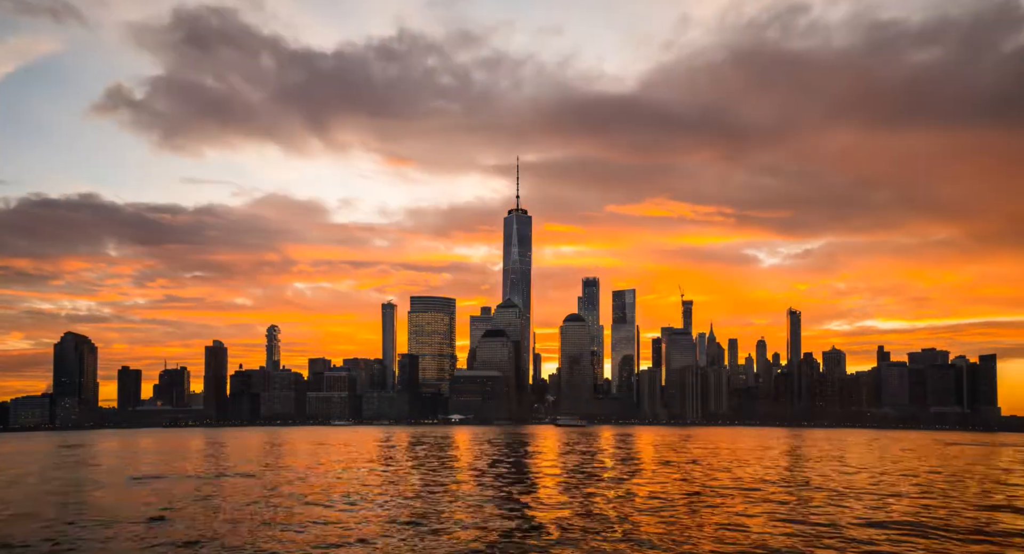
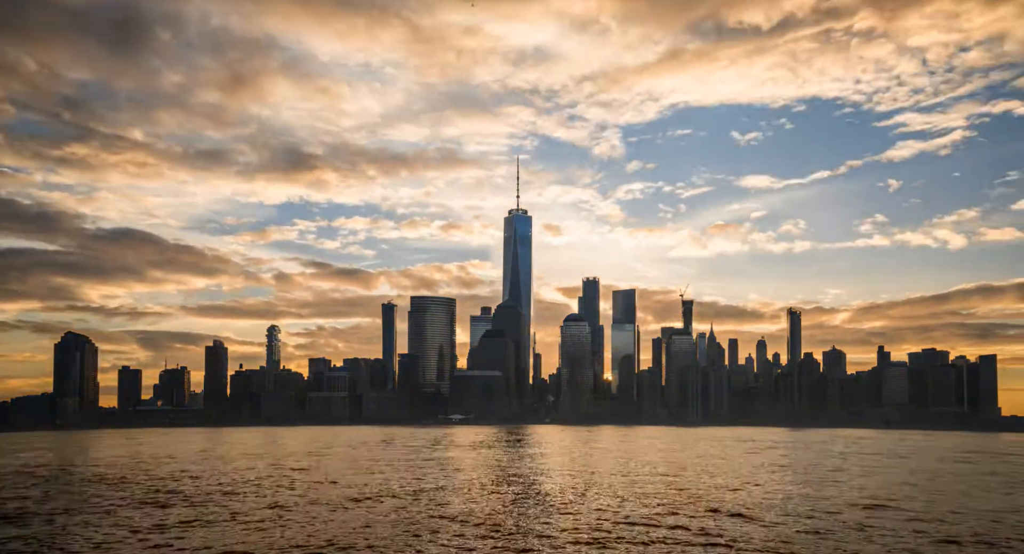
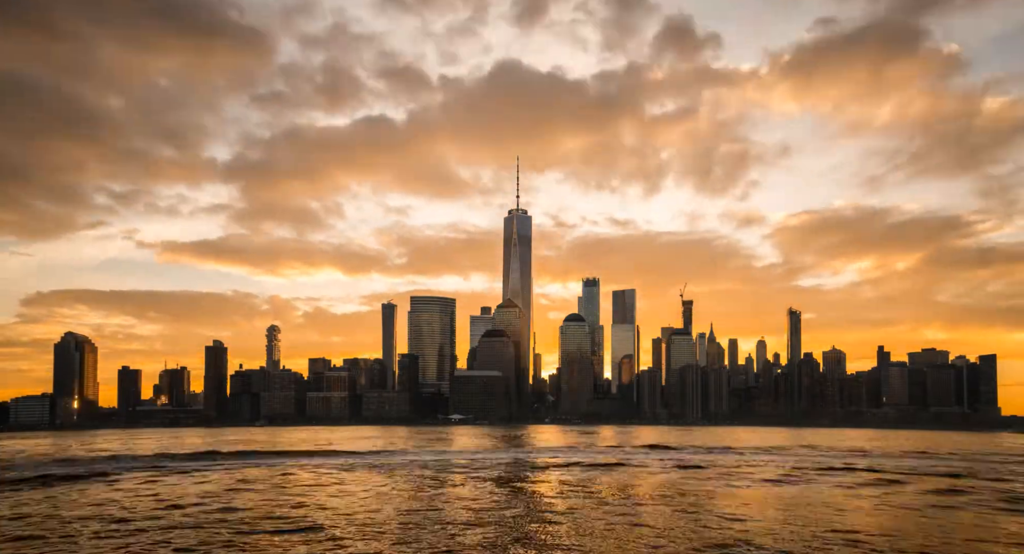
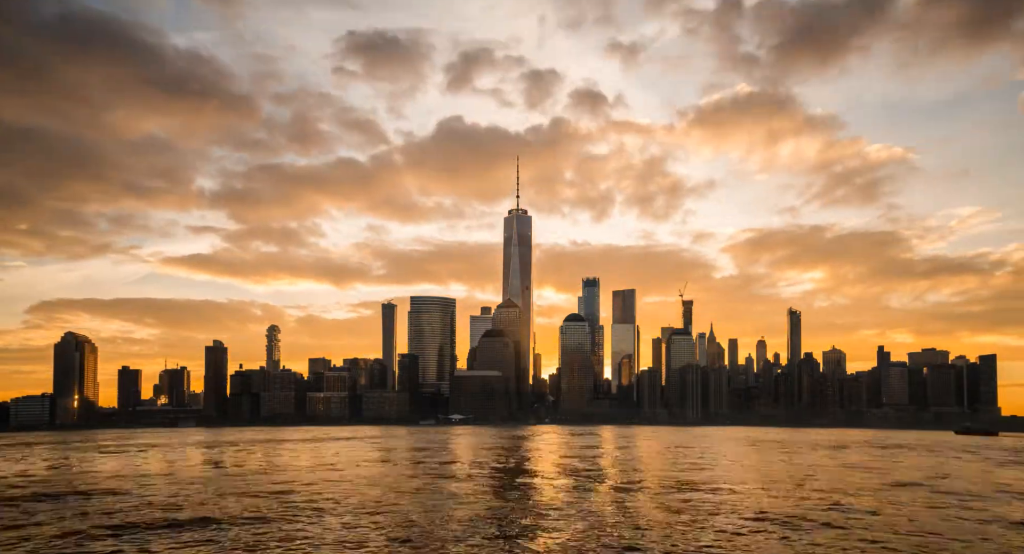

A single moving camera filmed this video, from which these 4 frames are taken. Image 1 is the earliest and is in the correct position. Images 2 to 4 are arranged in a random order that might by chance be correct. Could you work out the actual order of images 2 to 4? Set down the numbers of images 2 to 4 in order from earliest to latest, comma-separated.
3, 4, 2
